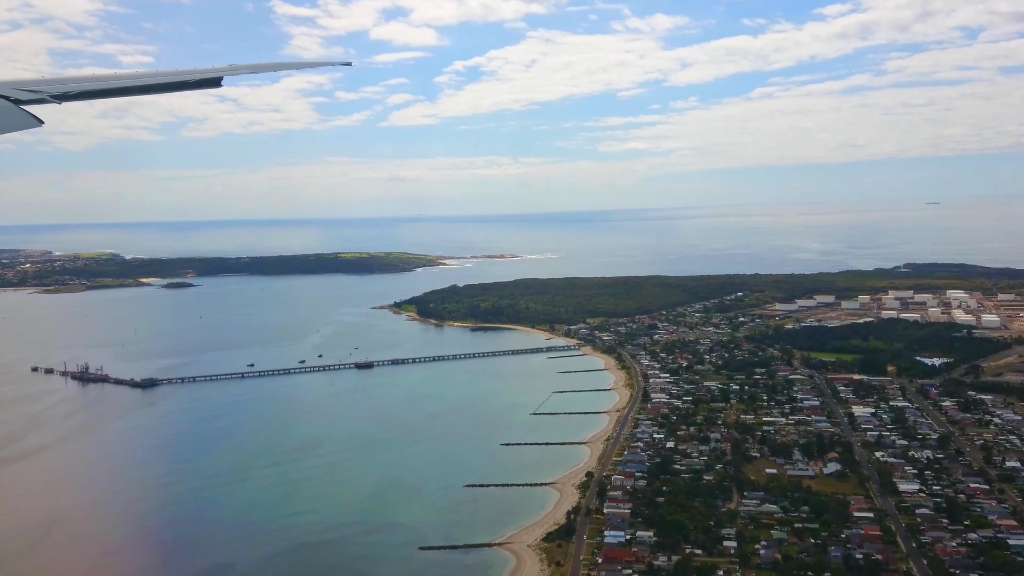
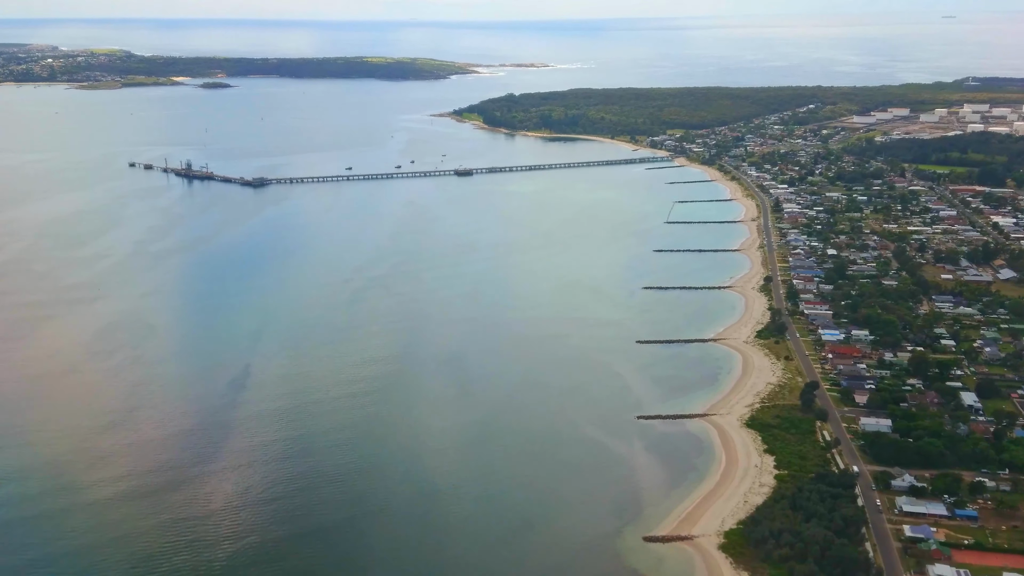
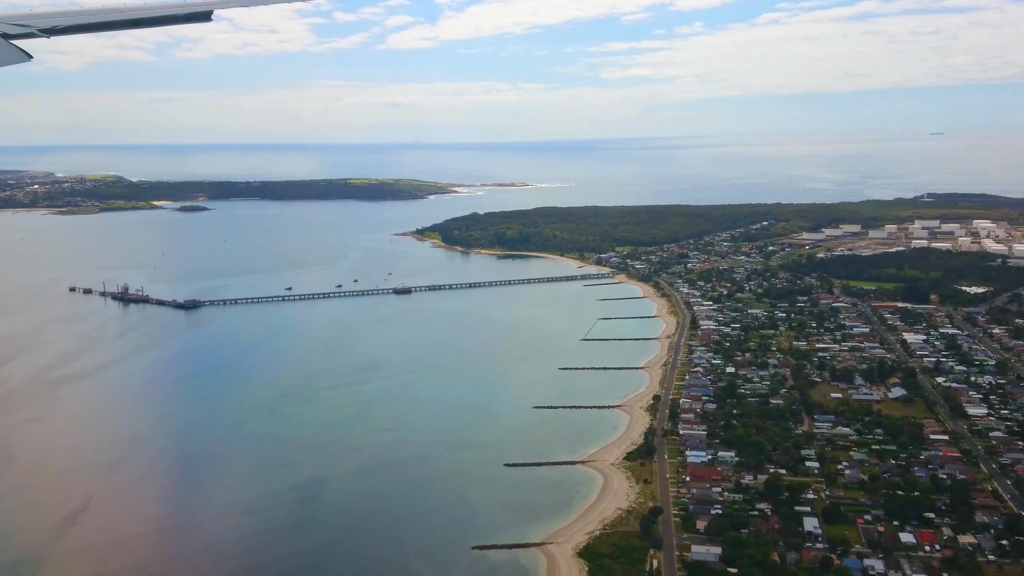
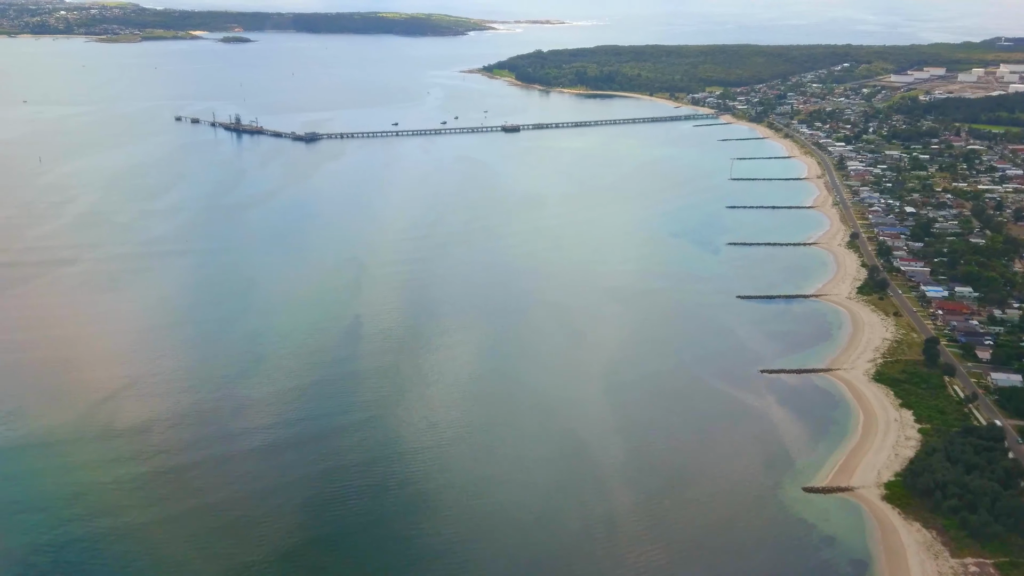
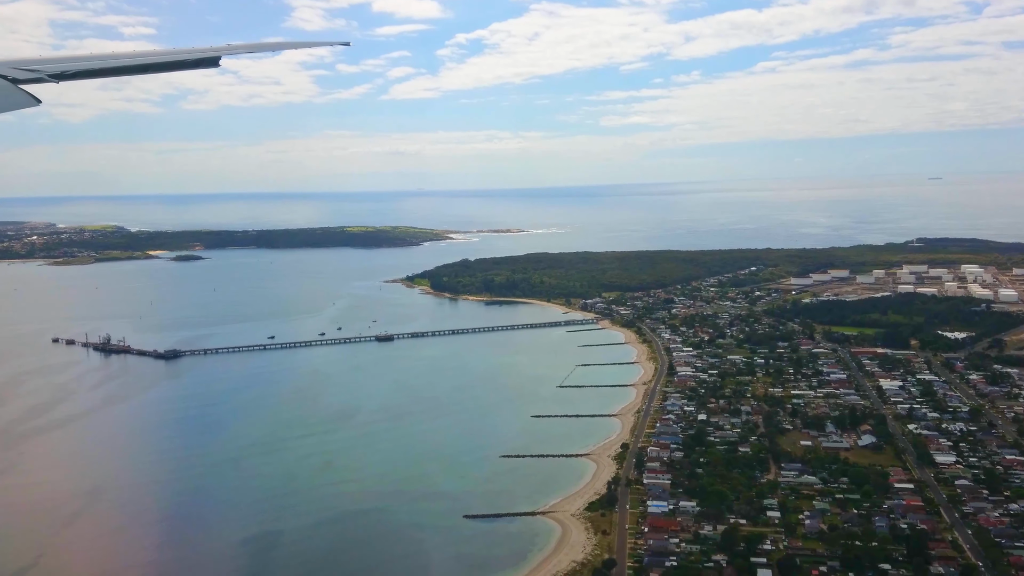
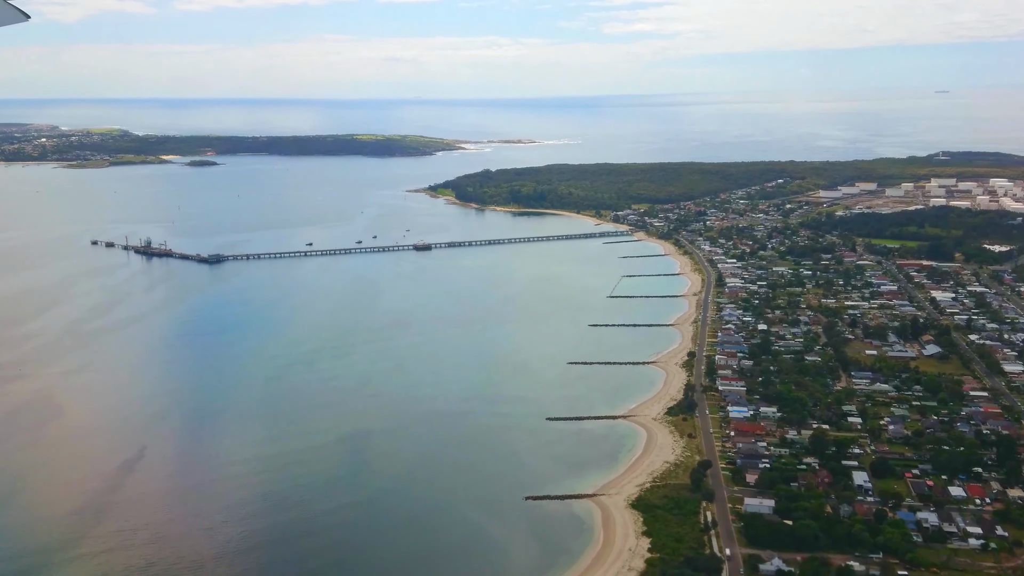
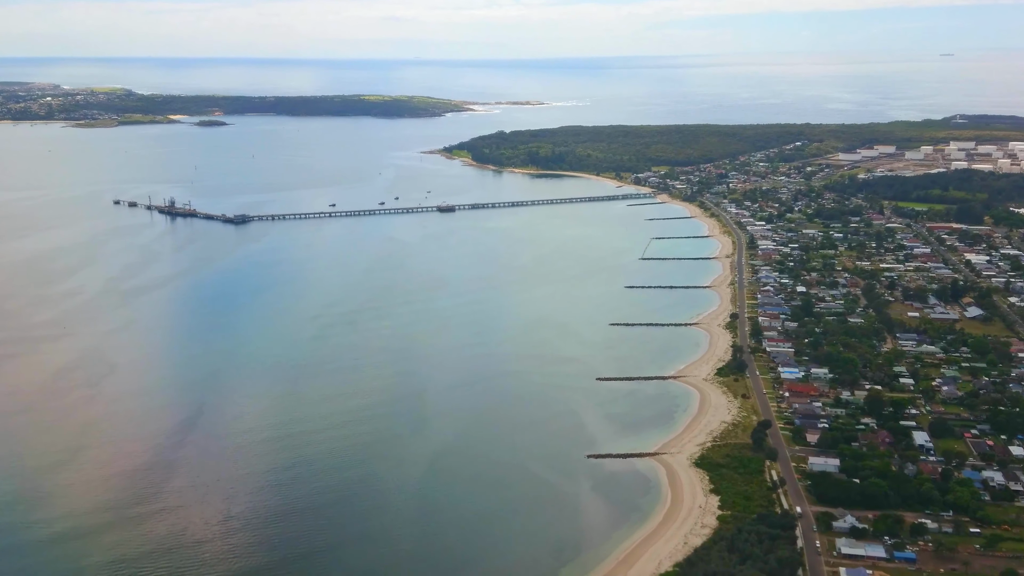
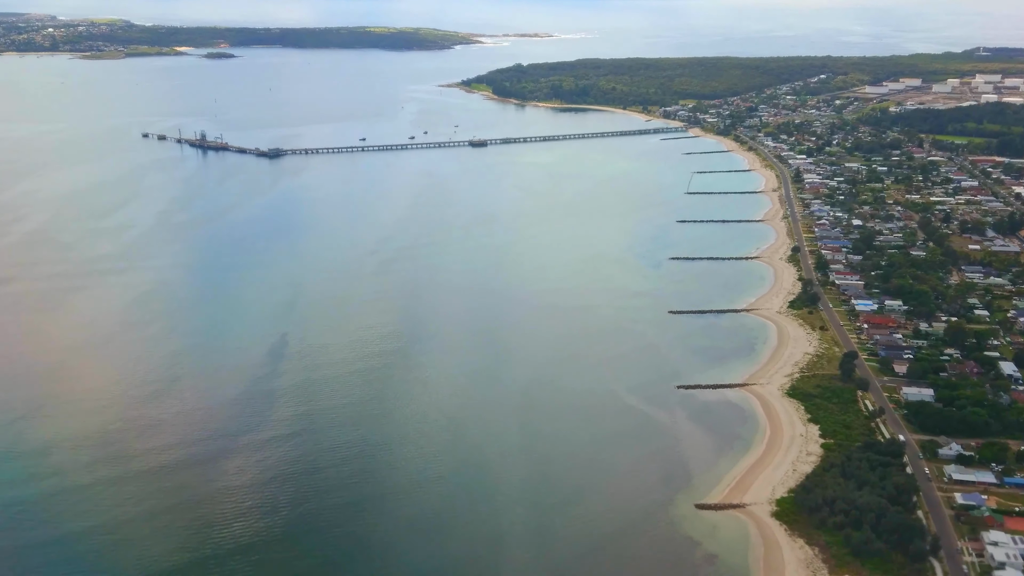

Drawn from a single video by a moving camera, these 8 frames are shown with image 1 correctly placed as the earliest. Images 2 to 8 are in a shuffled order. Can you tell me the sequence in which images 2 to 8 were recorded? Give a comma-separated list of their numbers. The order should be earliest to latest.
5, 3, 6, 7, 2, 8, 4
